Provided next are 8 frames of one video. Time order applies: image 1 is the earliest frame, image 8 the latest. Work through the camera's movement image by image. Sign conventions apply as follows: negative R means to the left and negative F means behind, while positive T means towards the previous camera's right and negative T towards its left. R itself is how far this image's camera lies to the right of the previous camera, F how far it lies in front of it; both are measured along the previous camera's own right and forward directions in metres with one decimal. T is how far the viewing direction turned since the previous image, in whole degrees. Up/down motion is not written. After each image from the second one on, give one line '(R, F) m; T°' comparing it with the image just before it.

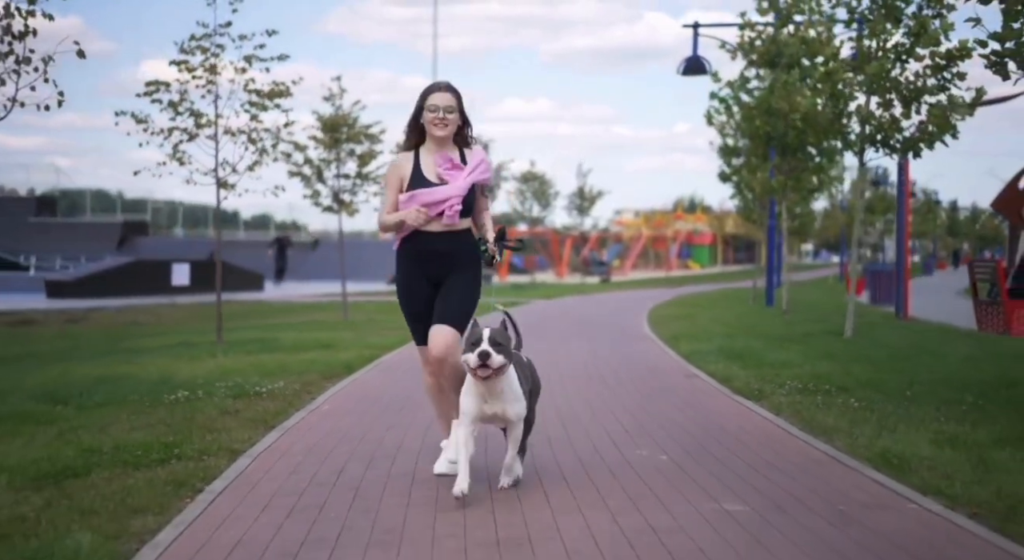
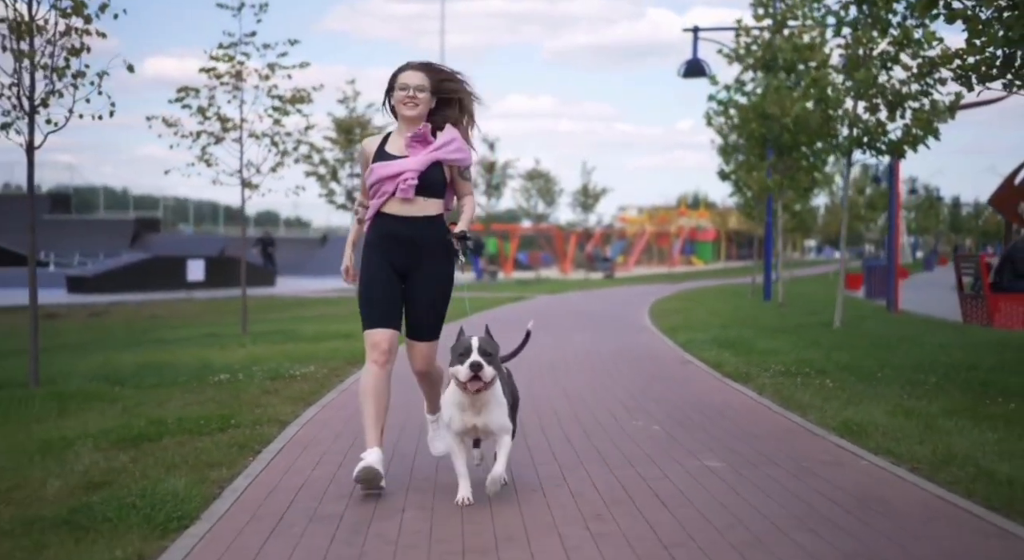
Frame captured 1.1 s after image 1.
(-0.1, -0.9) m; 0°
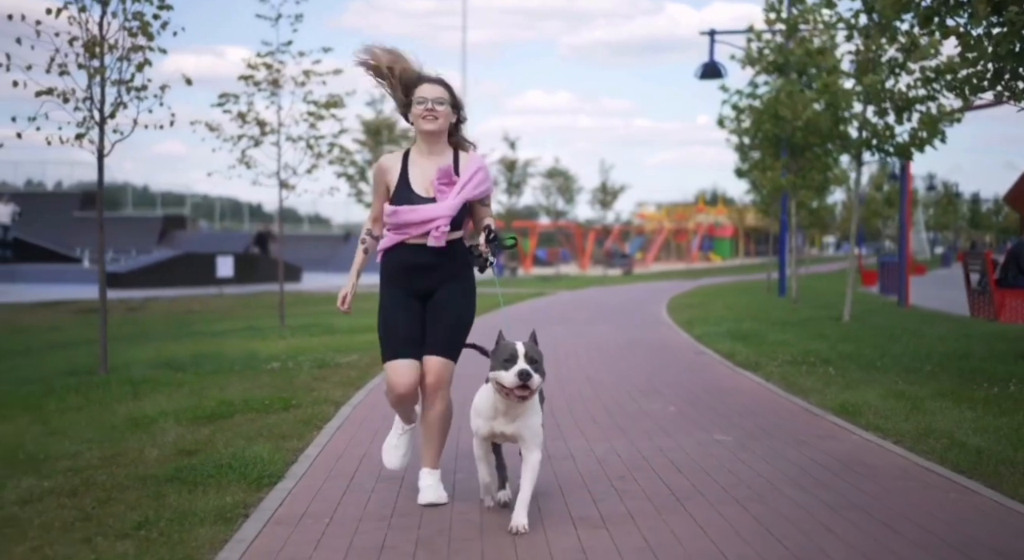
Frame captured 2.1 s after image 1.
(-0.1, -0.8) m; -1°
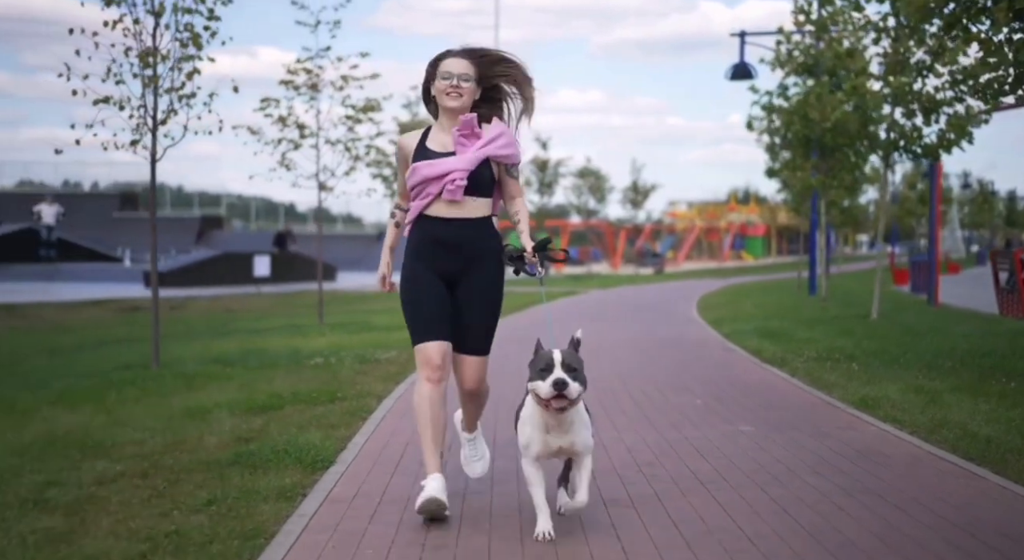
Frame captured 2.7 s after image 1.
(0.0, -0.4) m; -2°
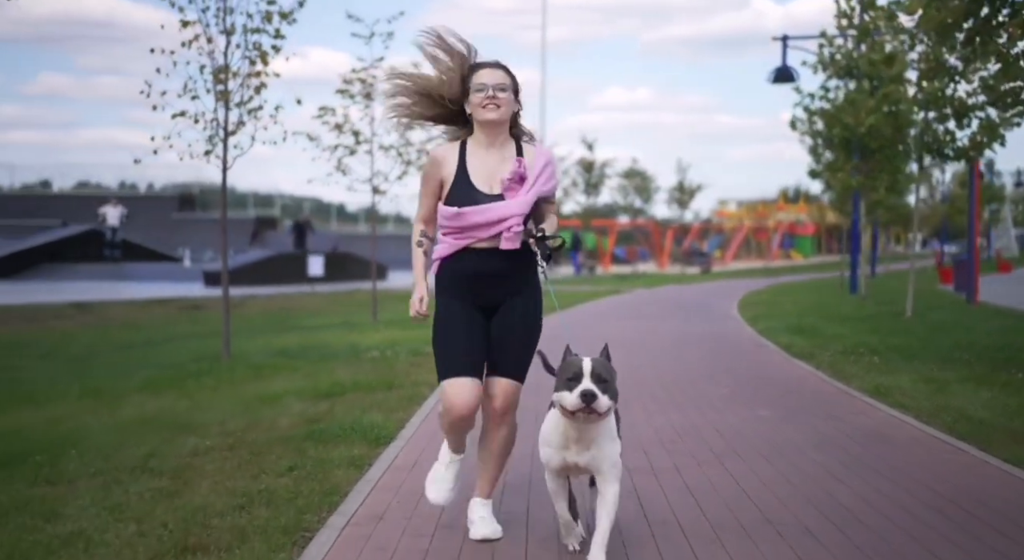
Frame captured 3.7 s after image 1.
(+0.1, -0.8) m; -3°
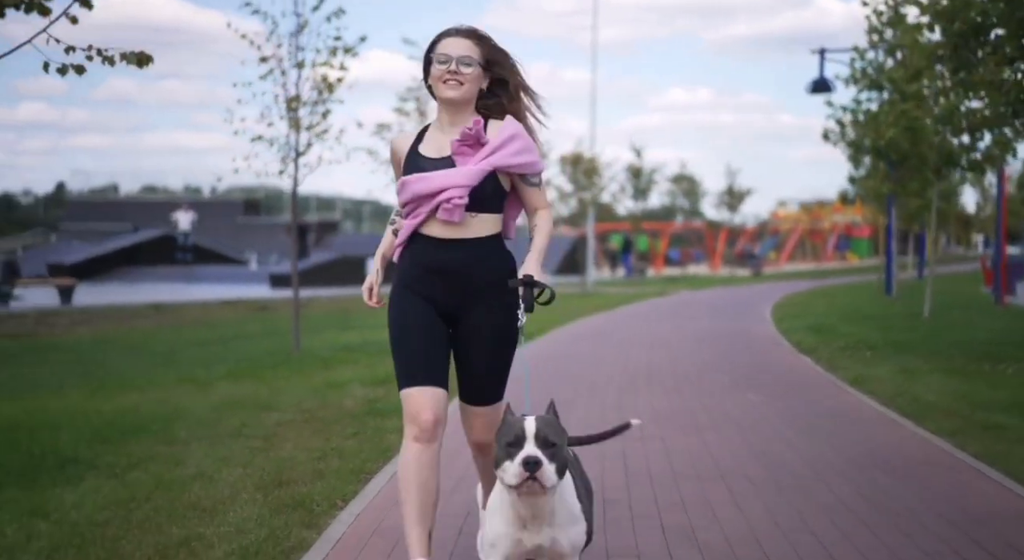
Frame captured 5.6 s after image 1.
(+0.4, -1.5) m; -4°
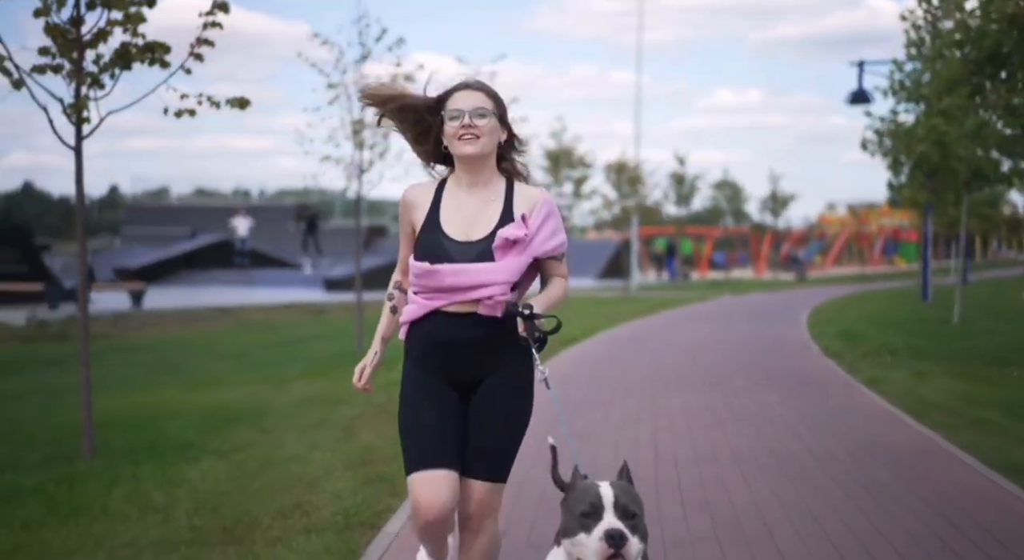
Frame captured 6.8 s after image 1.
(0.0, -1.2) m; -3°
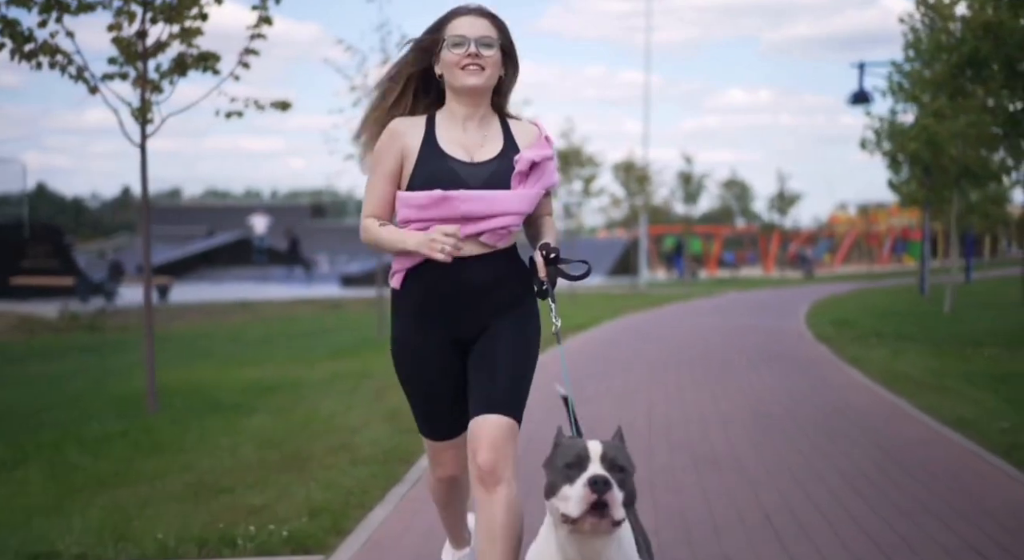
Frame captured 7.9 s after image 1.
(0.0, -1.0) m; -1°
